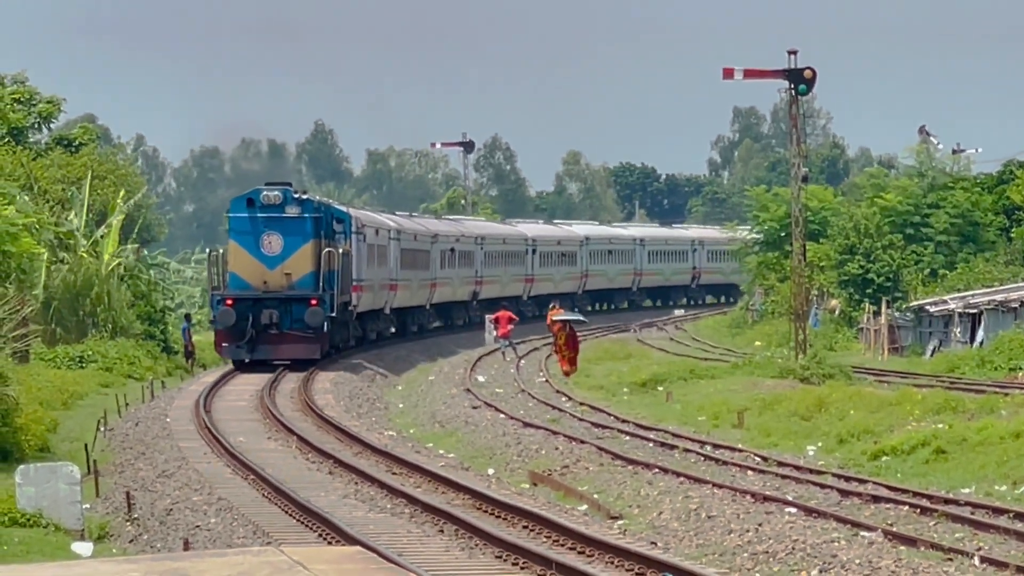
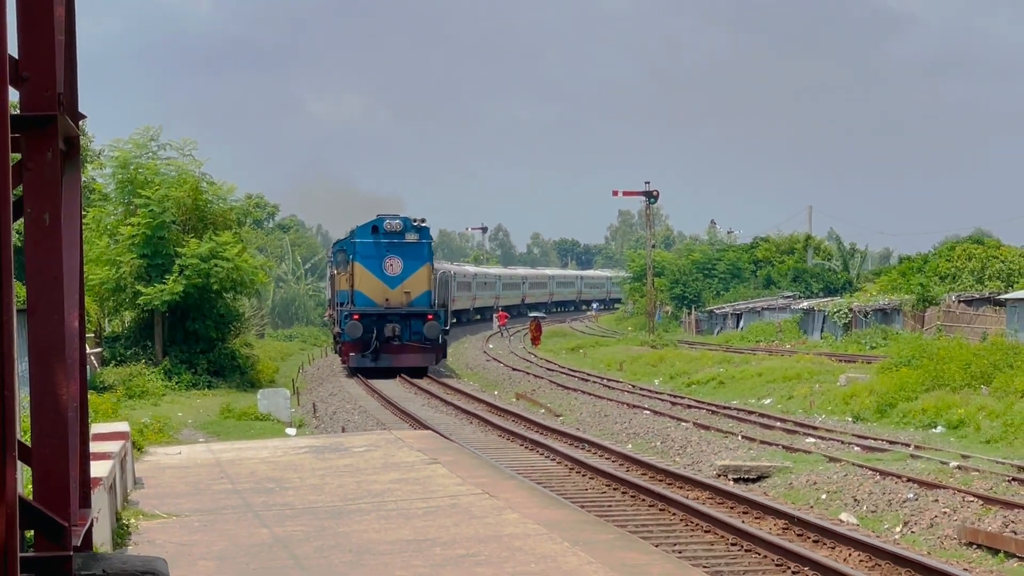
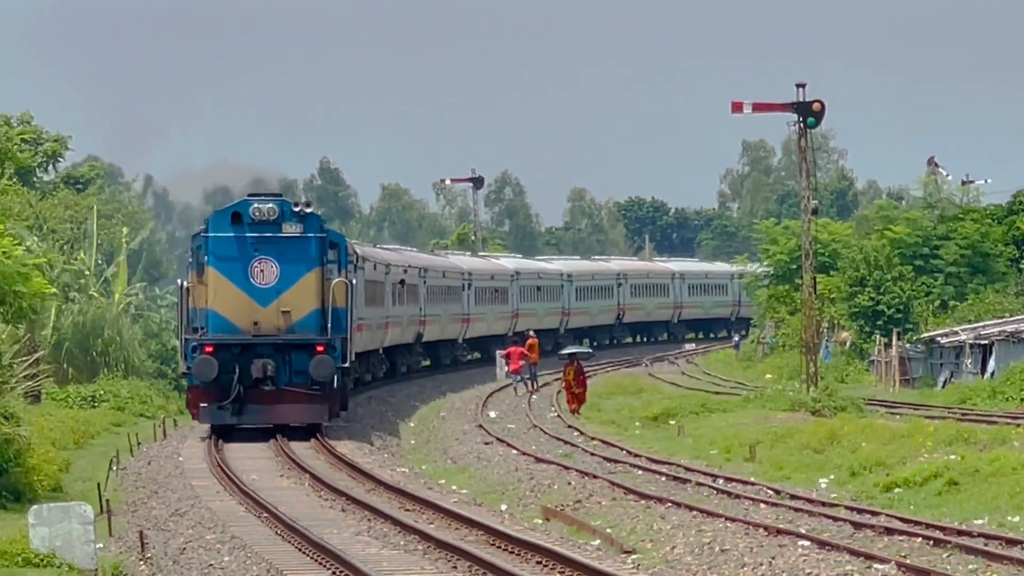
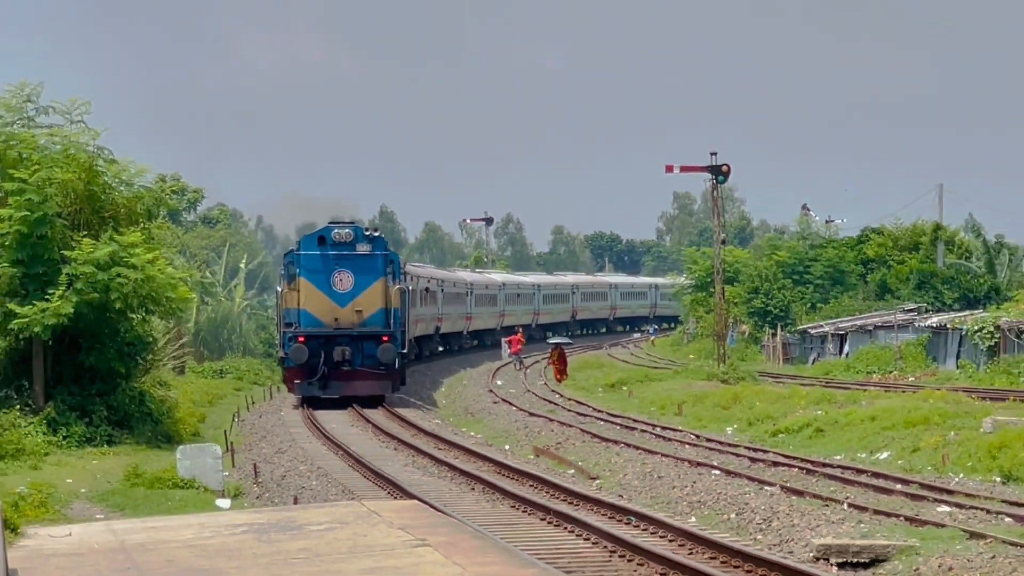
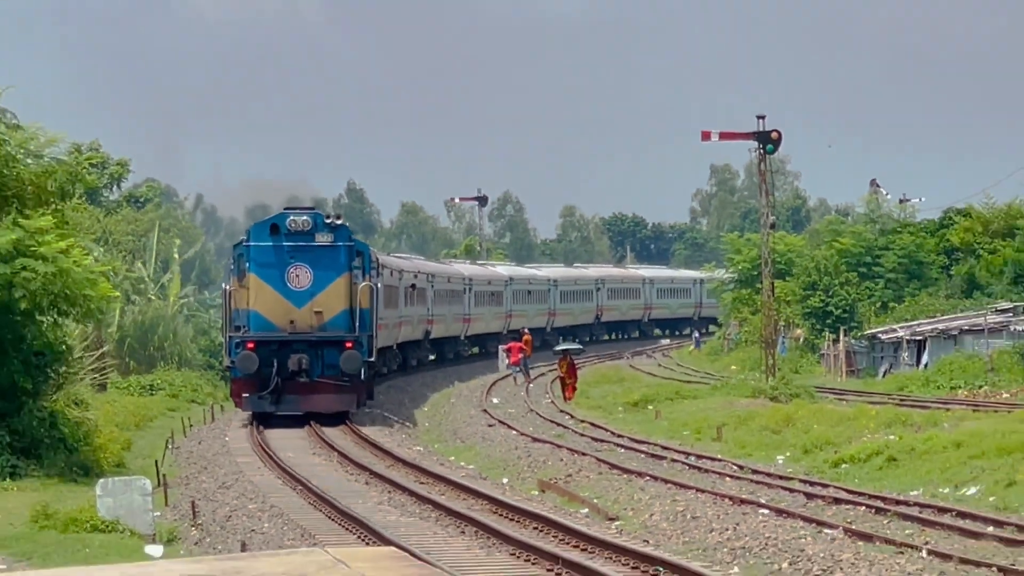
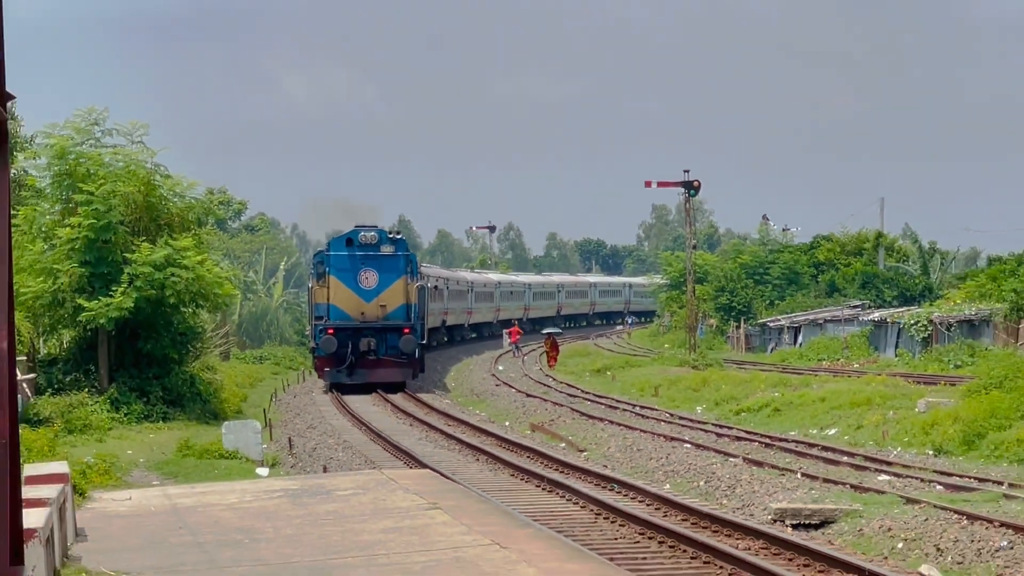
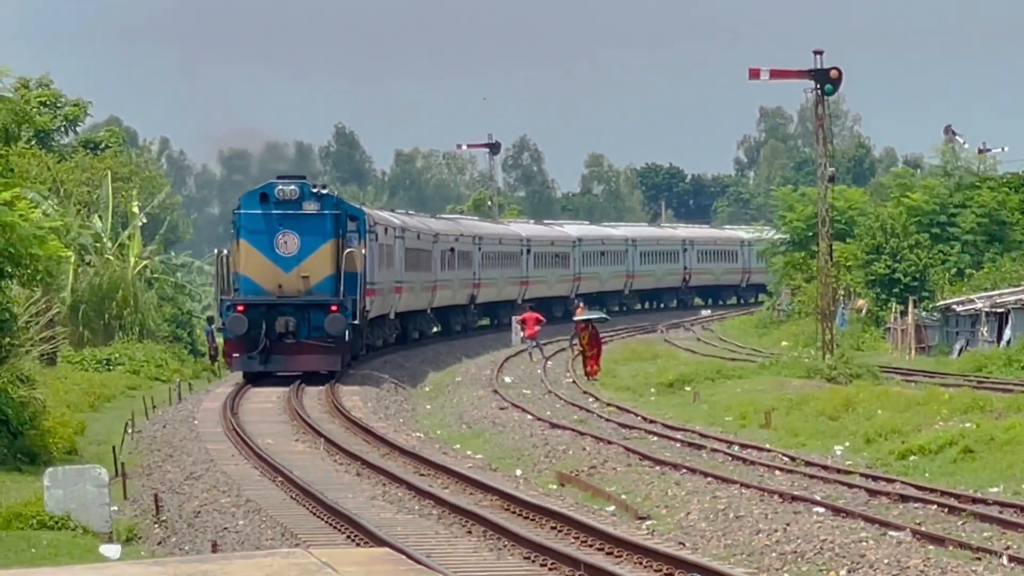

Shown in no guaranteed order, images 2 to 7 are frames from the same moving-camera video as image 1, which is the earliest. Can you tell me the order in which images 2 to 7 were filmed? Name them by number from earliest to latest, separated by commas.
7, 3, 5, 4, 6, 2
